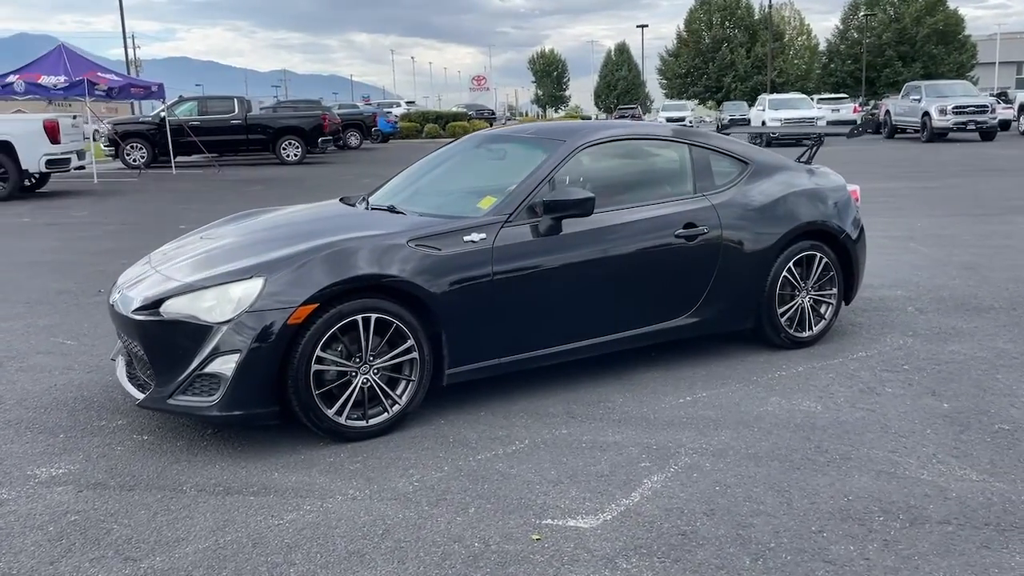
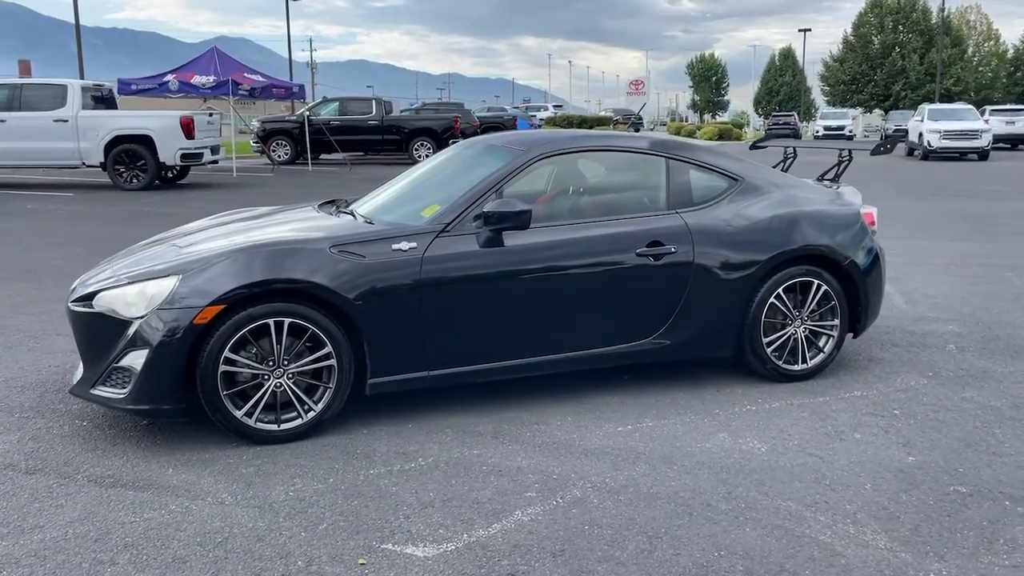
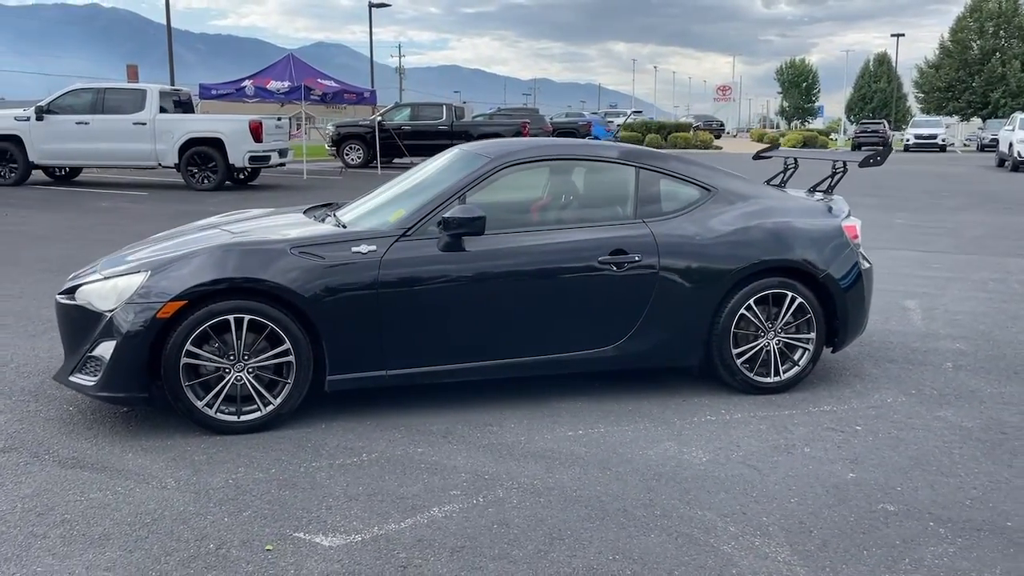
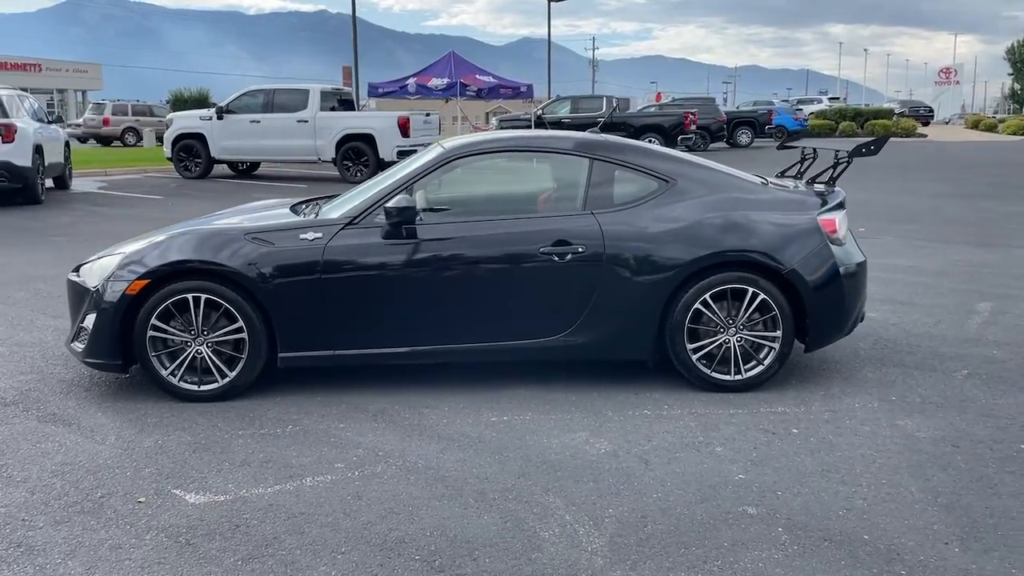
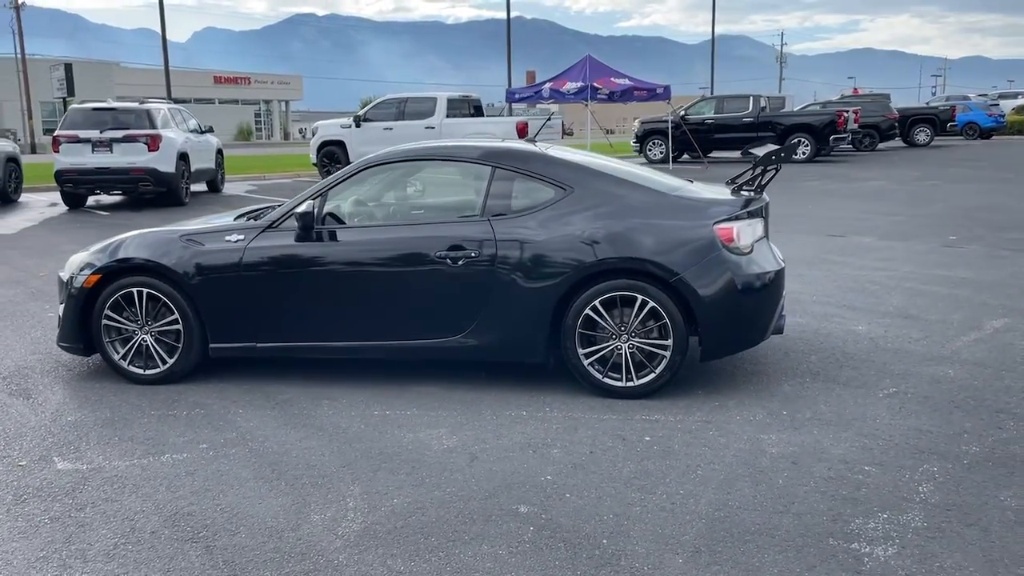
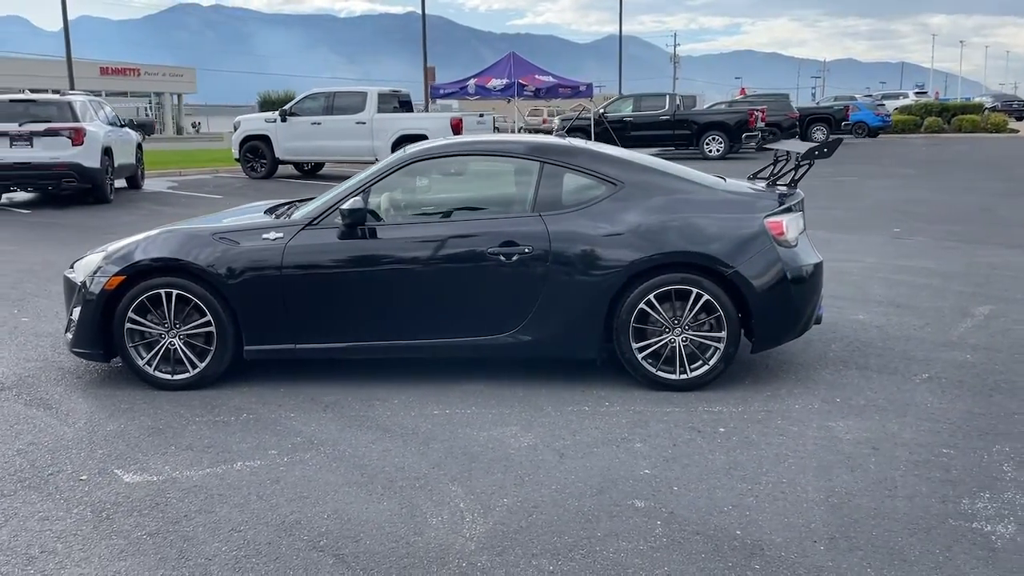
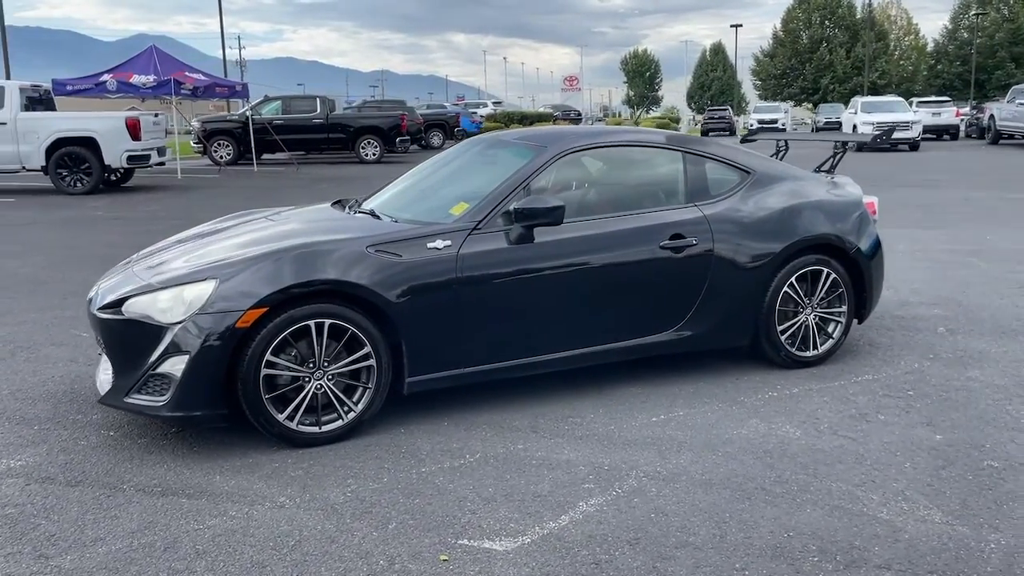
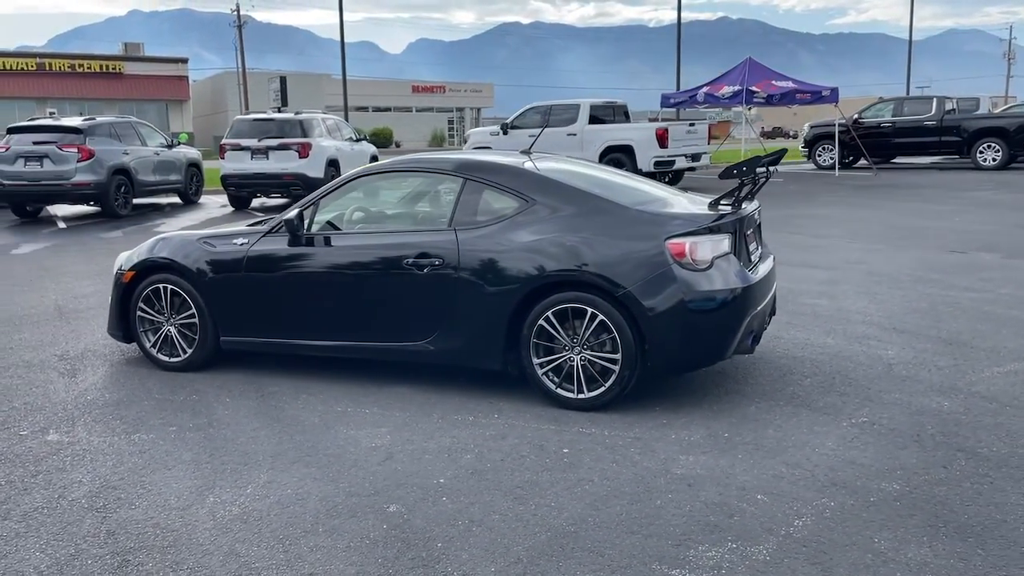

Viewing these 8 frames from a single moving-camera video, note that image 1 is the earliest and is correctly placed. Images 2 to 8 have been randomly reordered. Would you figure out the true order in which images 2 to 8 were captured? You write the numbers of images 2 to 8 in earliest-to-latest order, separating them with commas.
7, 2, 3, 4, 6, 5, 8
